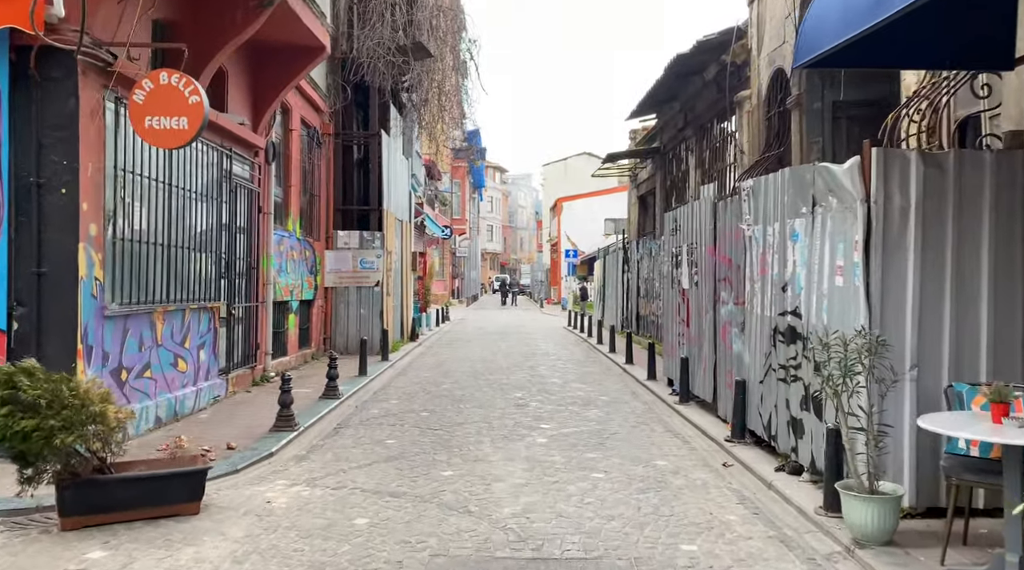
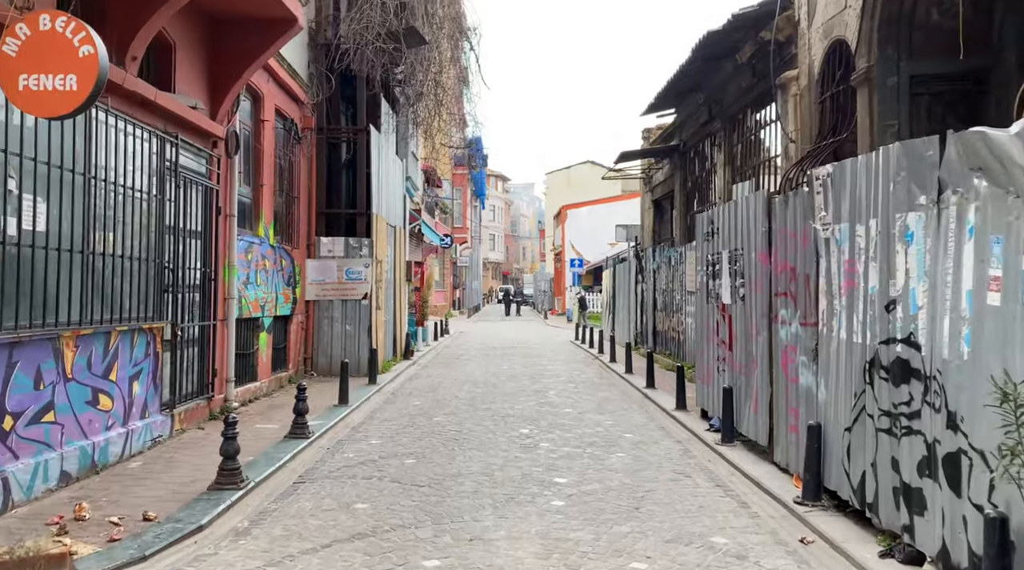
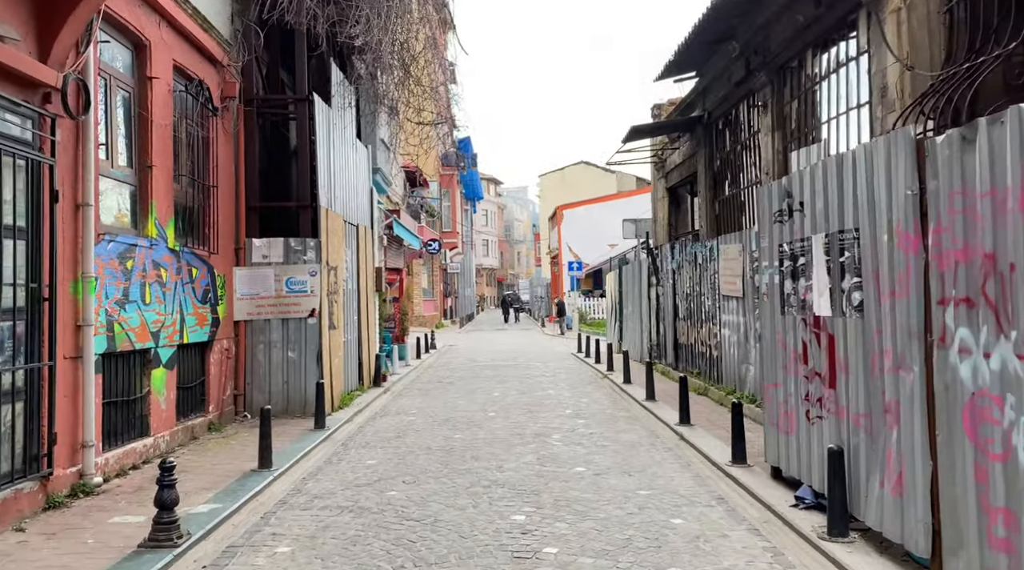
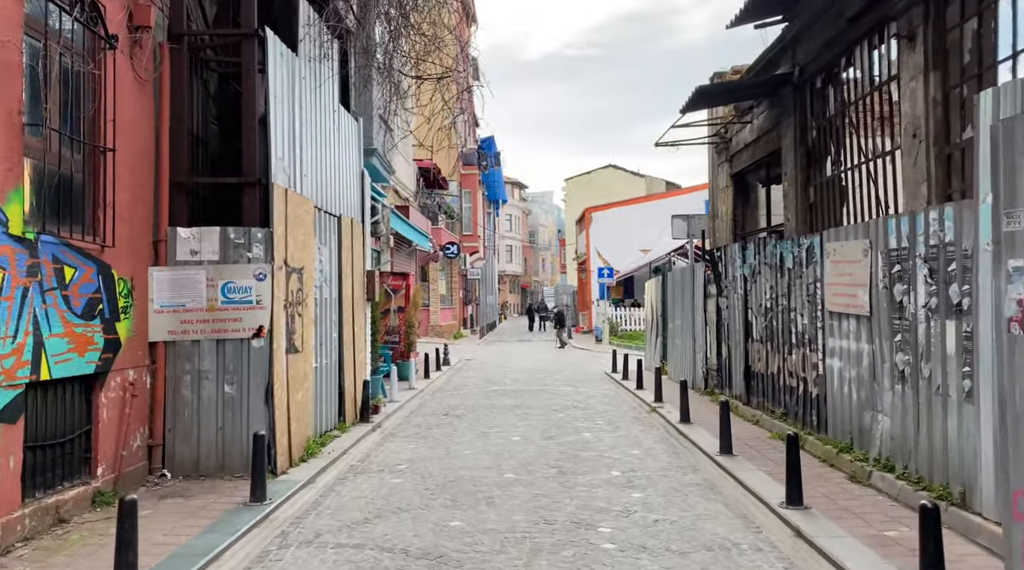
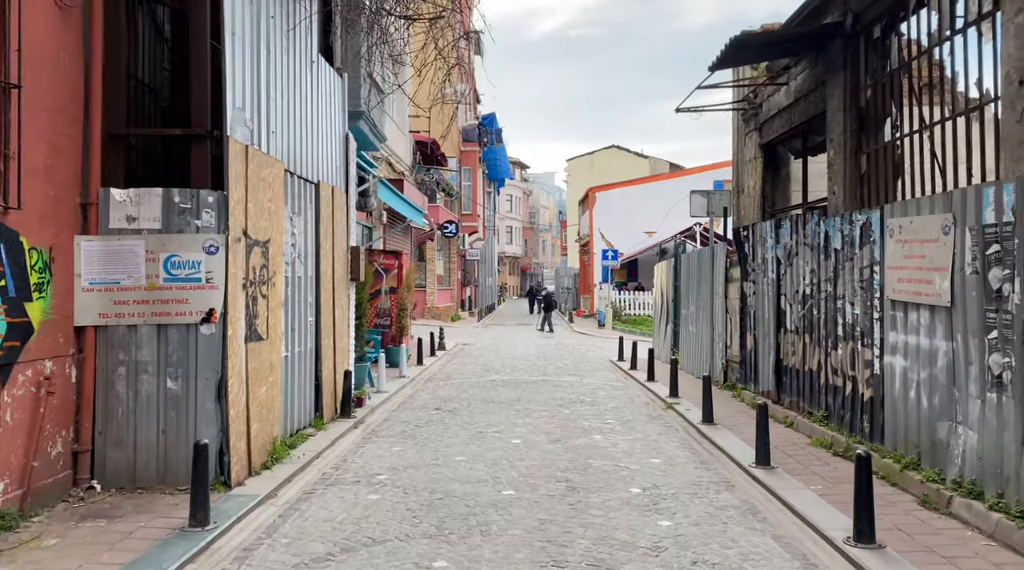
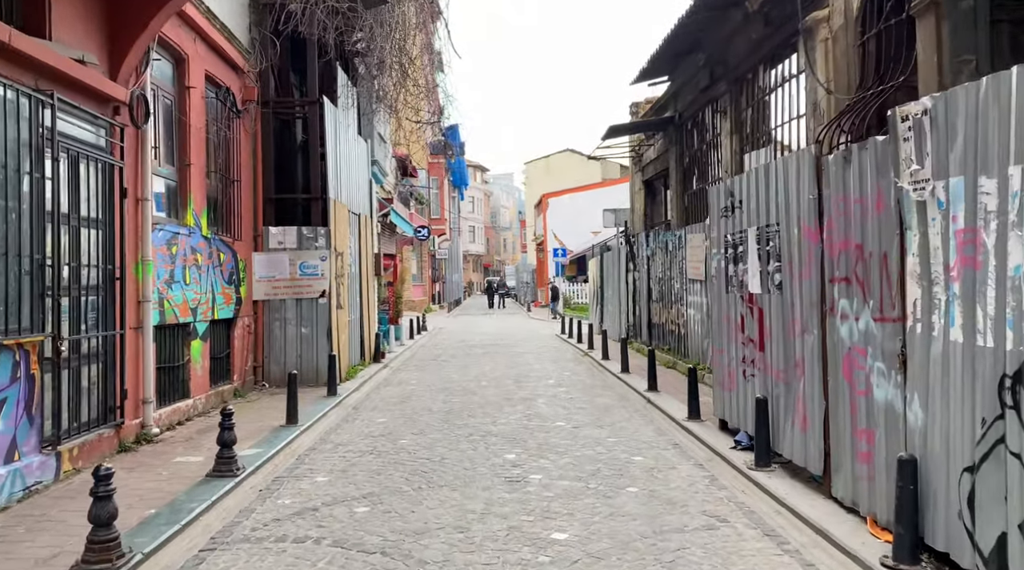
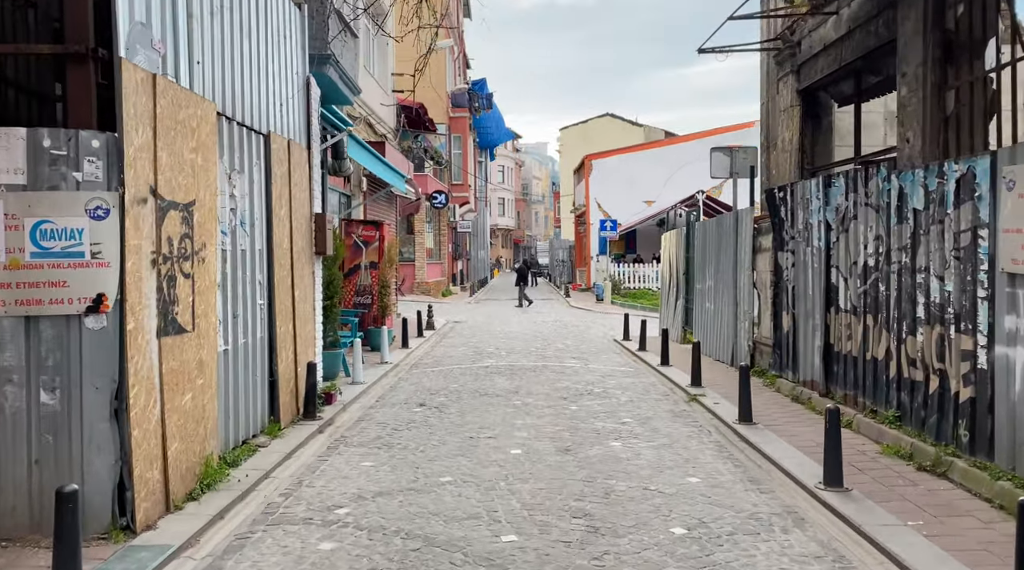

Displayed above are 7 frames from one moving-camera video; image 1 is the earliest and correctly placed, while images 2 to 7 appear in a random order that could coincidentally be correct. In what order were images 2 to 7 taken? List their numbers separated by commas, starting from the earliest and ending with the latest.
2, 6, 3, 4, 5, 7
